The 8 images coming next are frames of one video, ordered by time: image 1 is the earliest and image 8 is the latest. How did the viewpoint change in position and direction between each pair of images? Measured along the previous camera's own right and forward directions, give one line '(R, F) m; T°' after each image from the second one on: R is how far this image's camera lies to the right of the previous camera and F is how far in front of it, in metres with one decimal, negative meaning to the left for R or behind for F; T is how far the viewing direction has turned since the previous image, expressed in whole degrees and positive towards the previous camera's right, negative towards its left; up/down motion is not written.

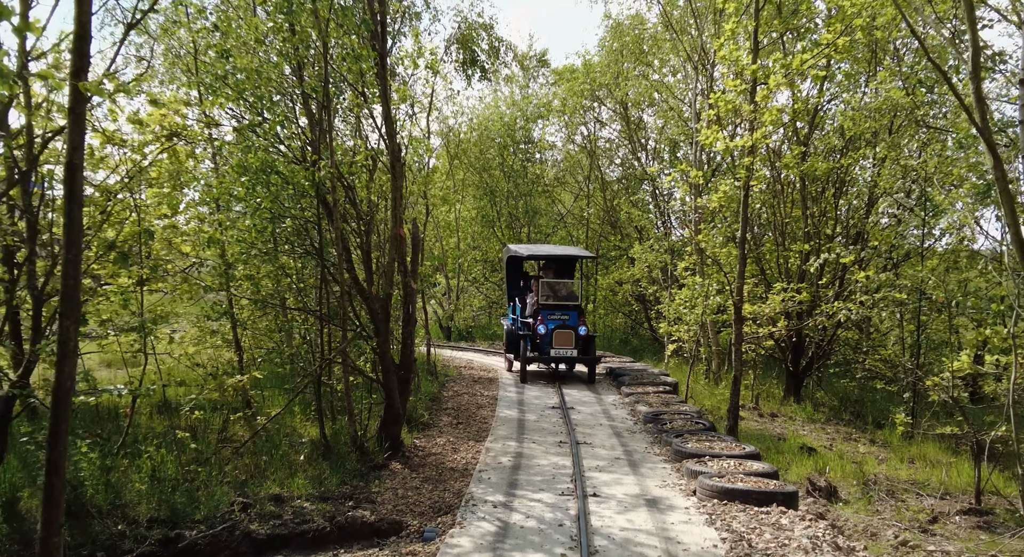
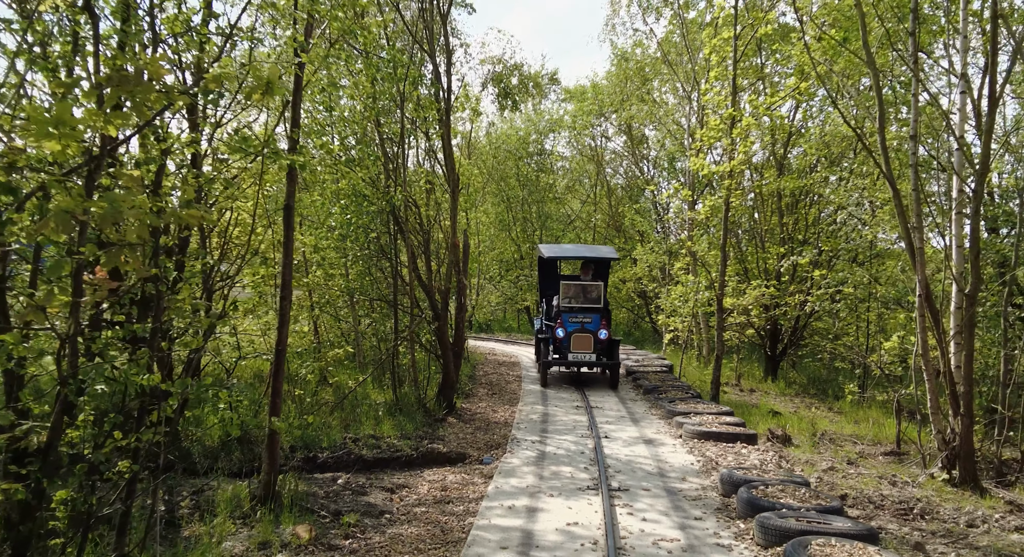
(-0.4, -2.8) m; 0°
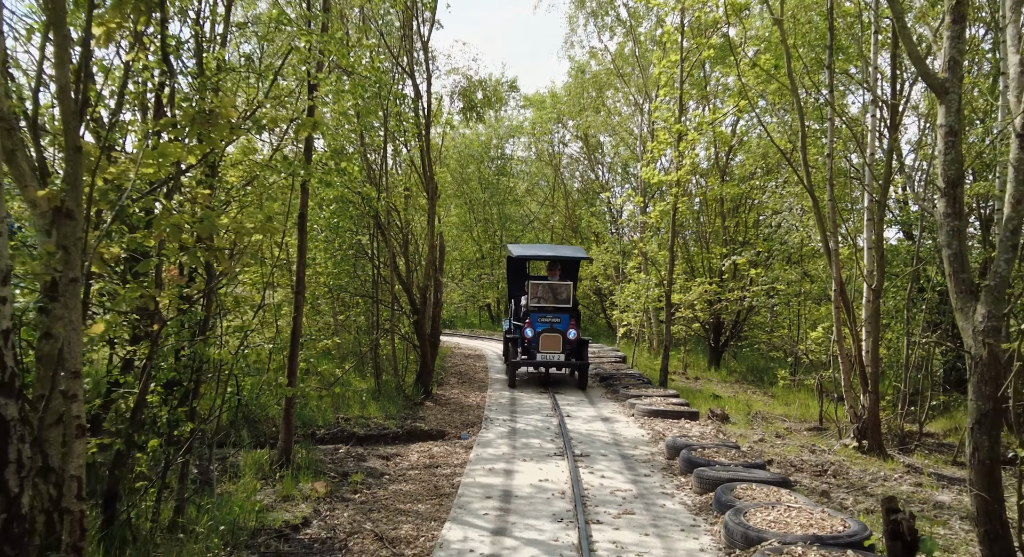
(-0.3, -1.4) m; +3°
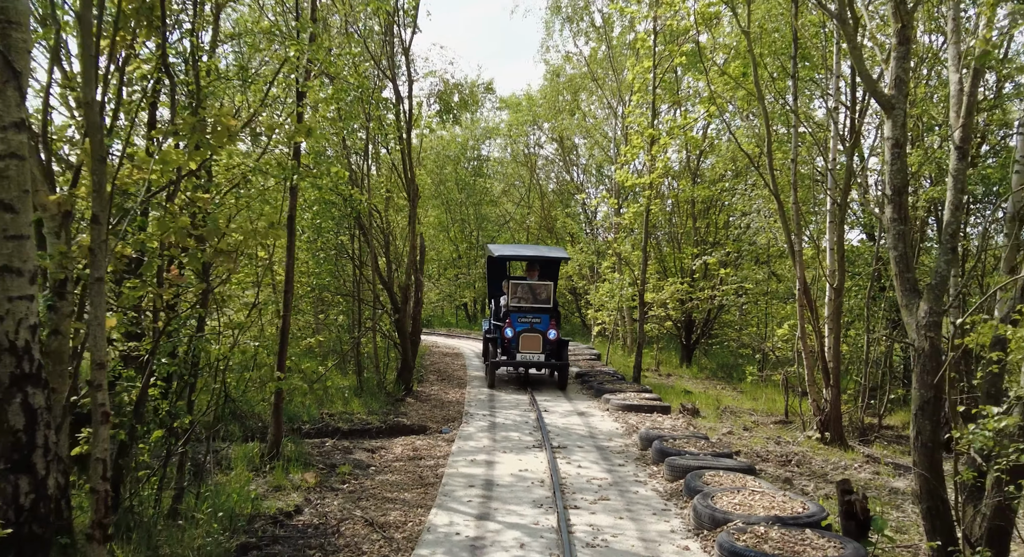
(-0.1, -0.4) m; +2°
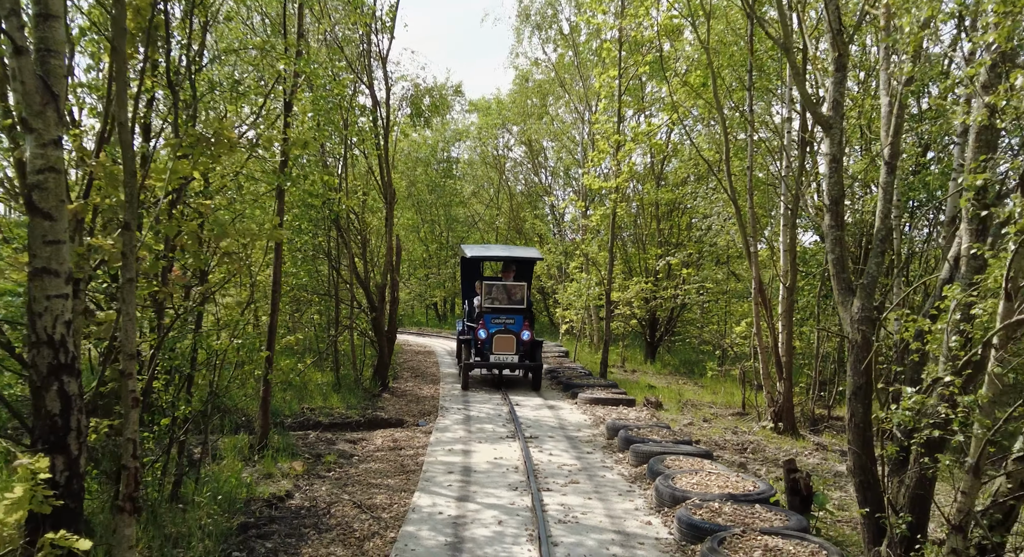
(-0.1, -0.6) m; +2°
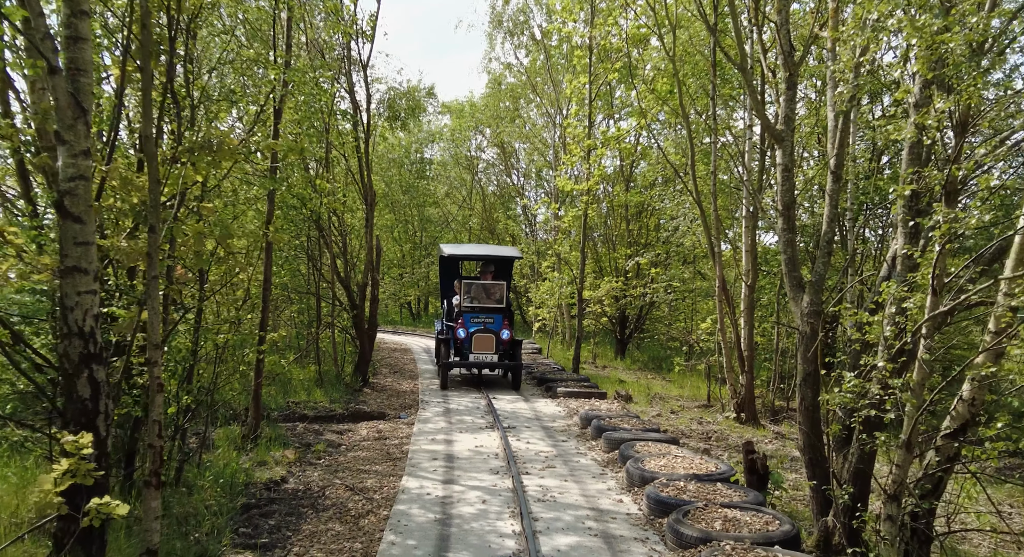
(-0.1, -0.6) m; +2°
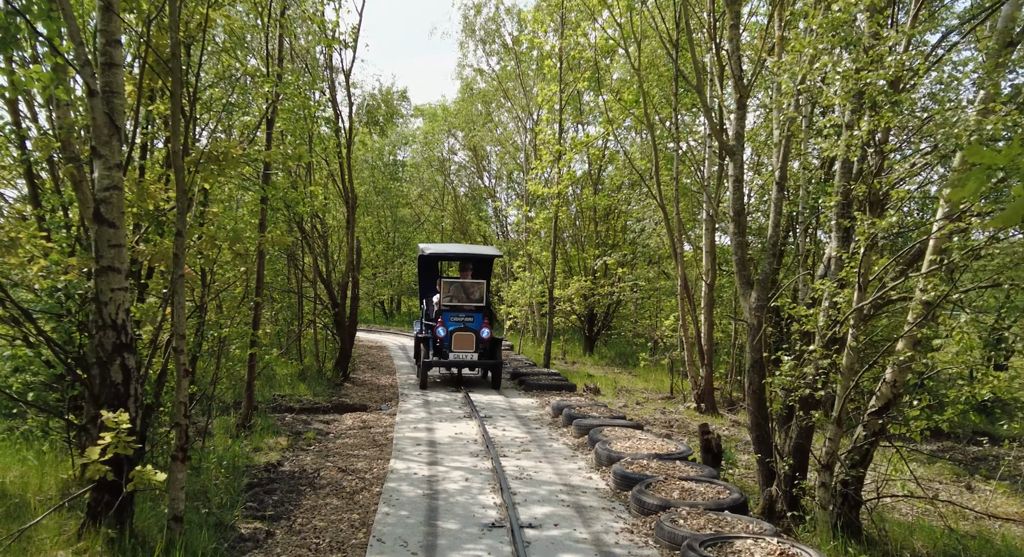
(-0.1, -0.8) m; +2°
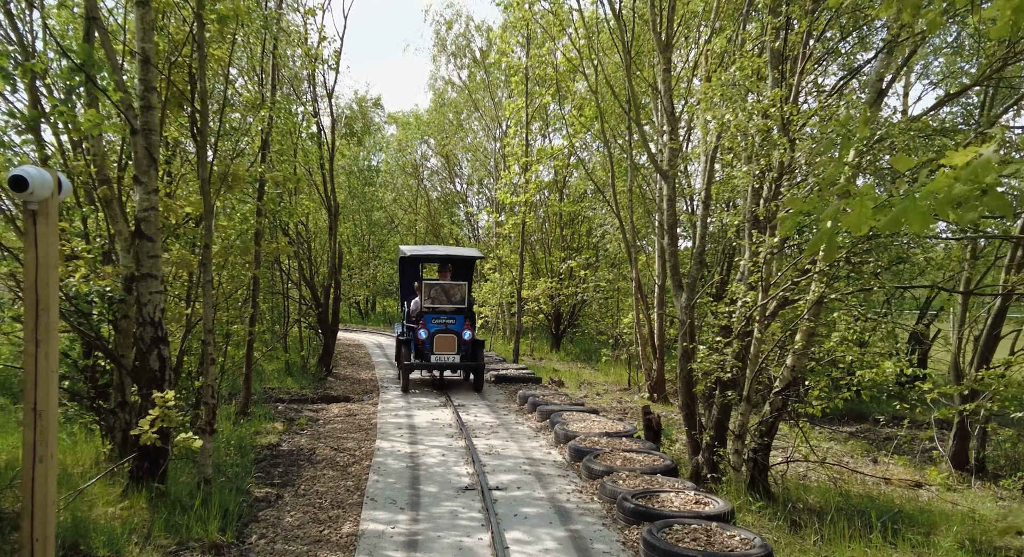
(0.0, -1.4) m; +2°
